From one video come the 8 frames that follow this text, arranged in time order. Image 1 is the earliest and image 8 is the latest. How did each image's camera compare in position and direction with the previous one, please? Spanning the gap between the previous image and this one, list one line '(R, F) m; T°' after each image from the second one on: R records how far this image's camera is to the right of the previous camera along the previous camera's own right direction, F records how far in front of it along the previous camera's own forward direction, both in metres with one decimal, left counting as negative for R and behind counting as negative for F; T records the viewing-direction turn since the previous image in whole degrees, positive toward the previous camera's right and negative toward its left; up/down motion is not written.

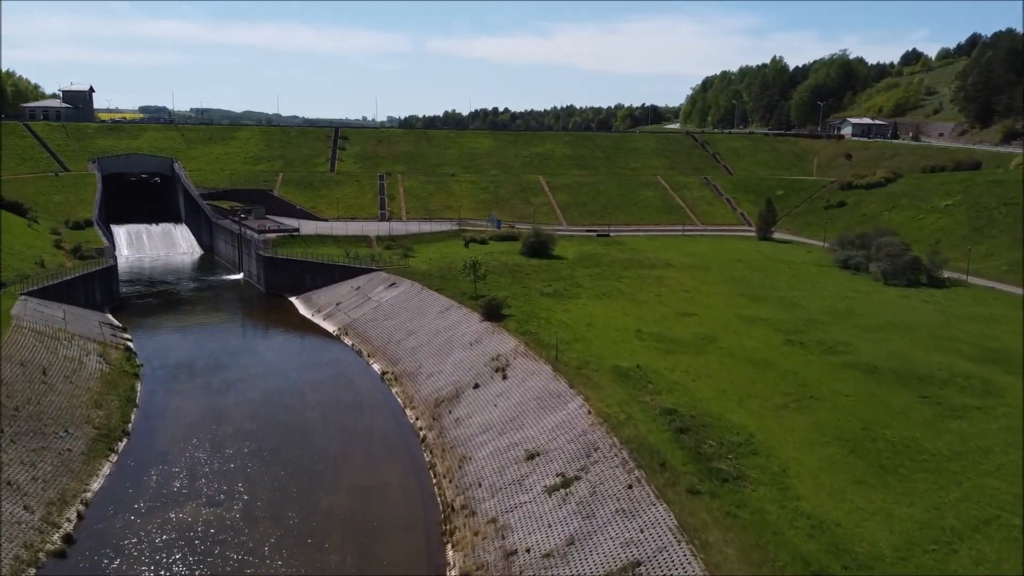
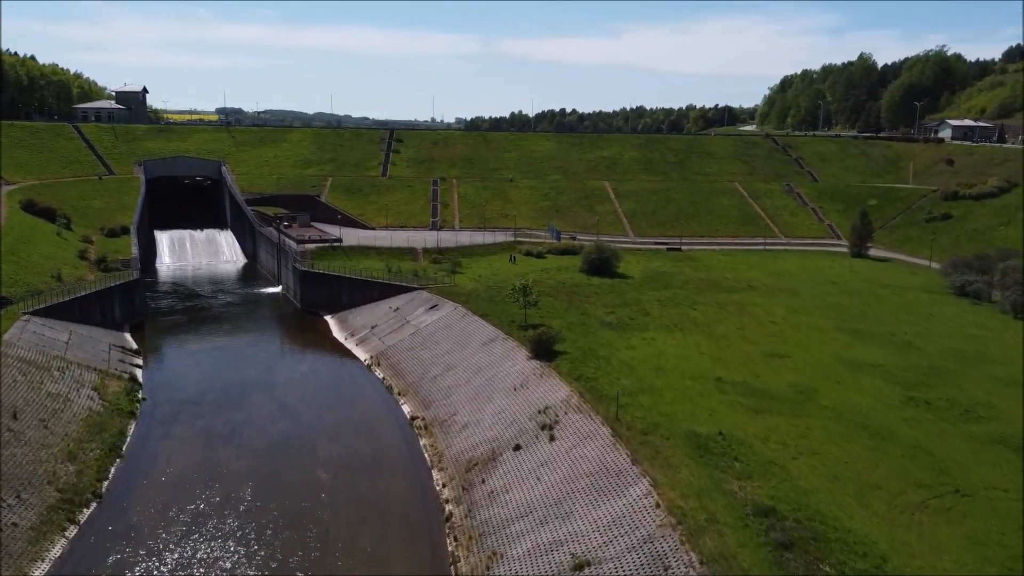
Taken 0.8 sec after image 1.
(+0.4, +5.8) m; -5°
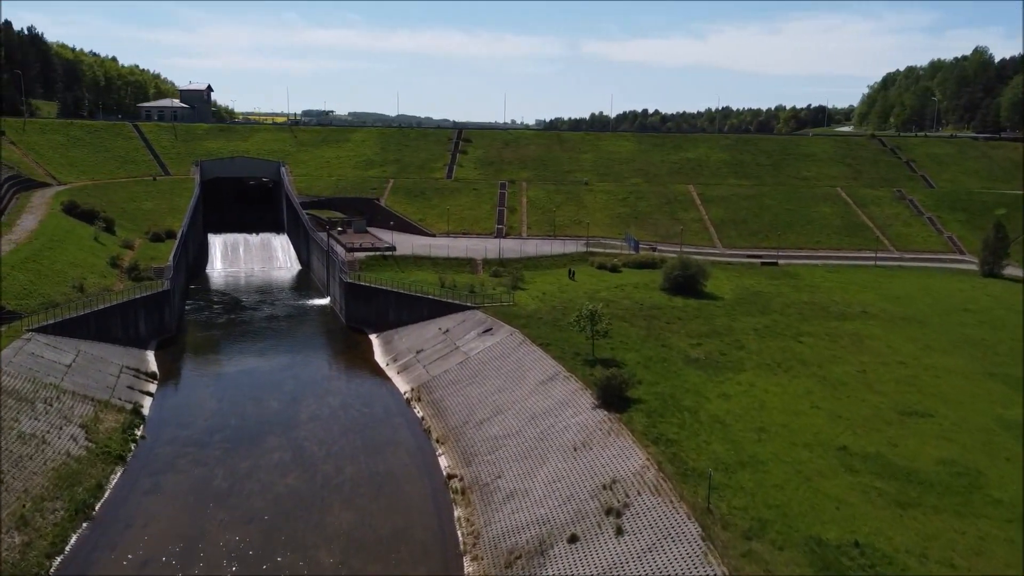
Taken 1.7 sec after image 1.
(+0.5, +6.1) m; -5°
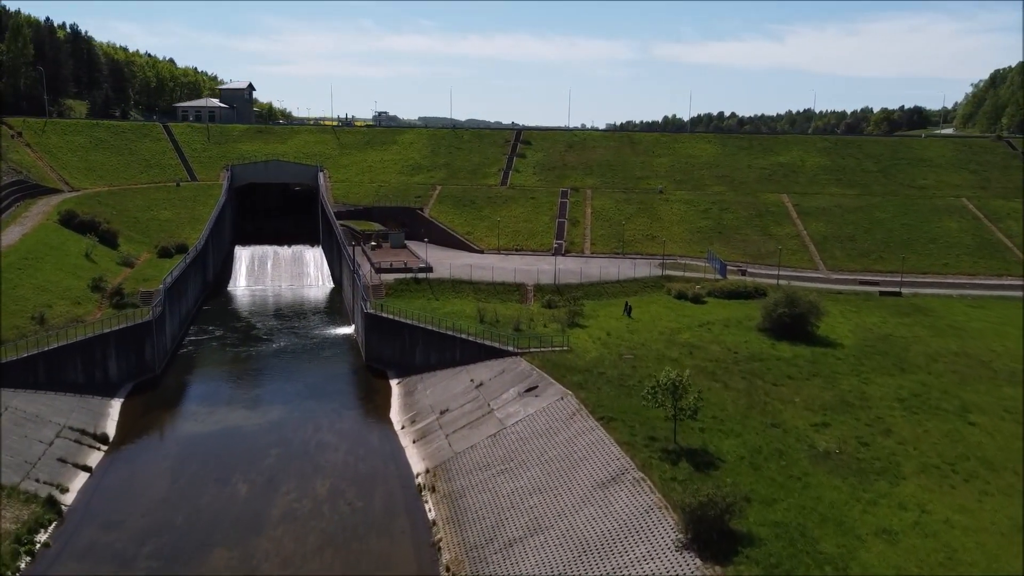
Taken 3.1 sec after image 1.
(+0.5, +8.9) m; -5°
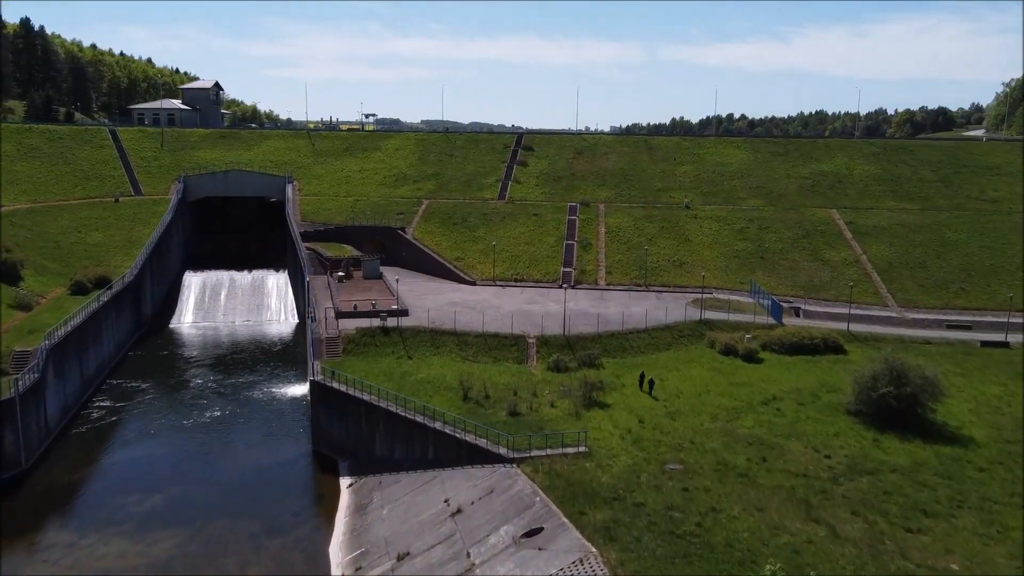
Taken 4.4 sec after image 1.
(+0.3, +9.6) m; 0°
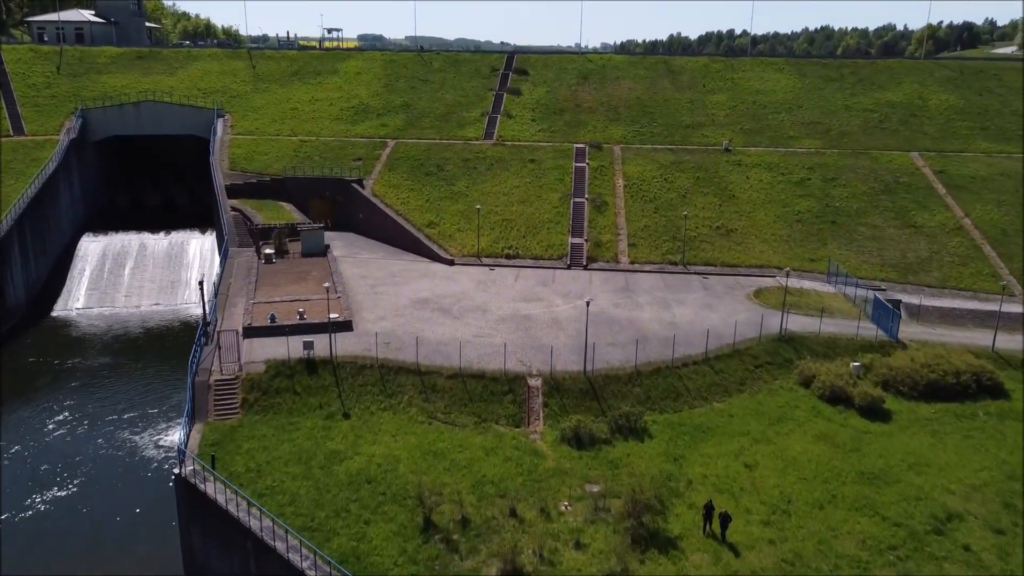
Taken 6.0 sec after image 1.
(-0.1, +11.4) m; +1°
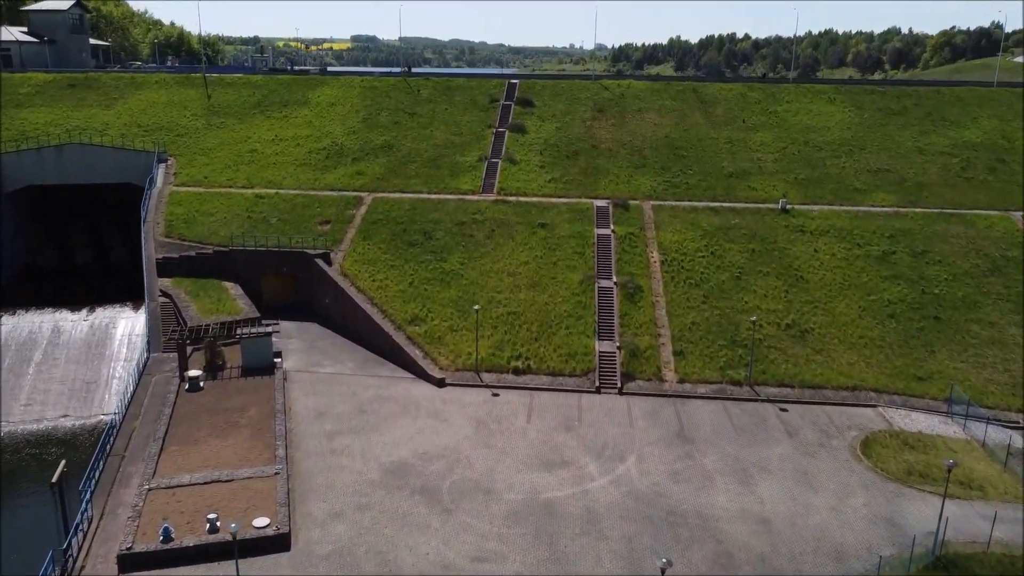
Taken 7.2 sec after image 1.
(-0.5, +8.1) m; 0°
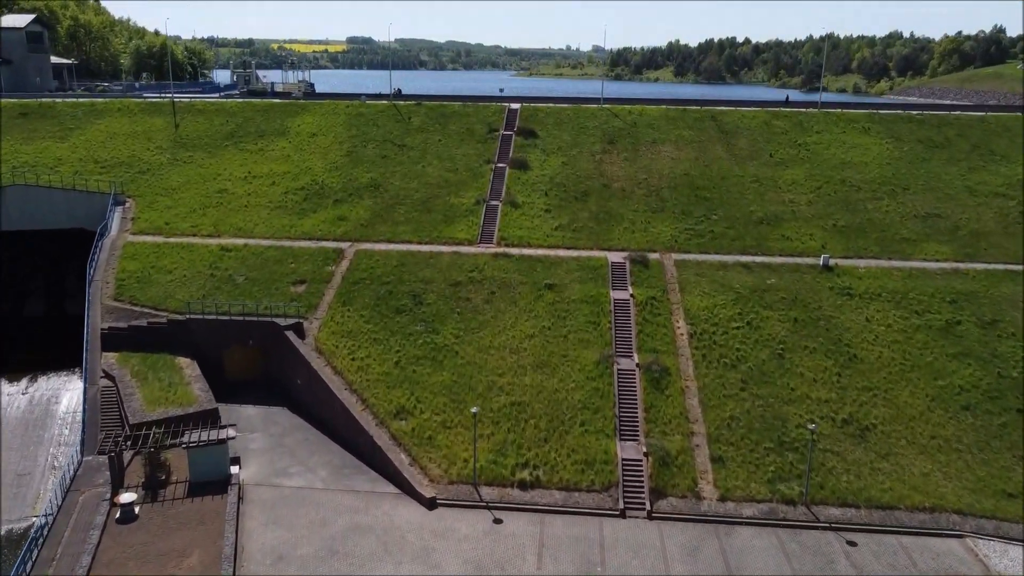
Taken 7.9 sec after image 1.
(-0.2, +4.3) m; 0°
